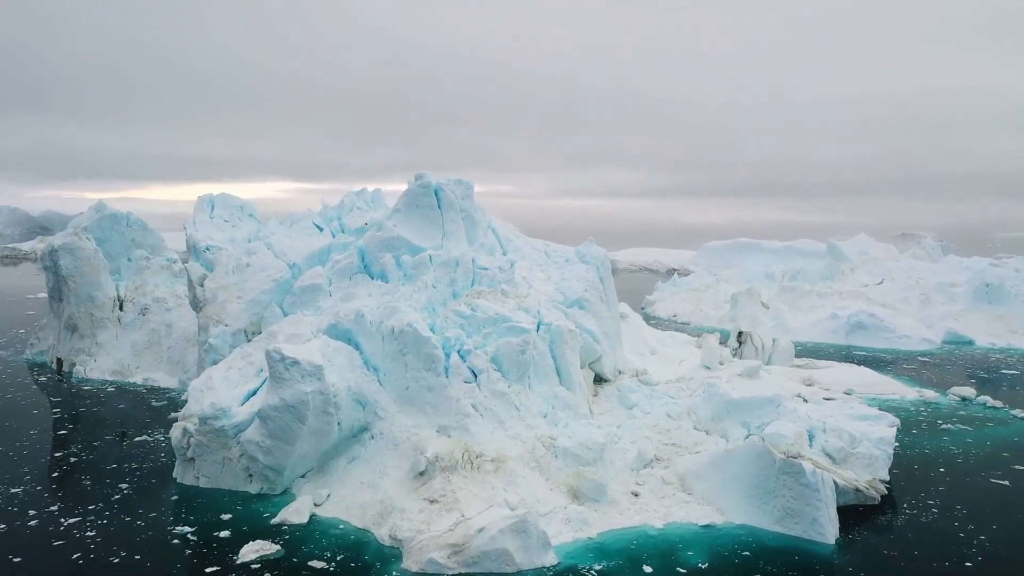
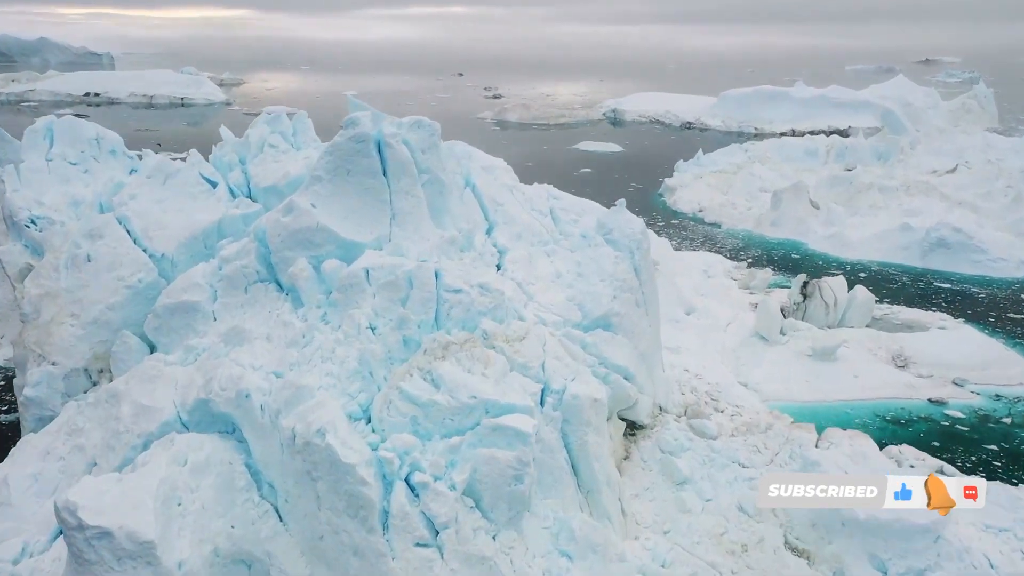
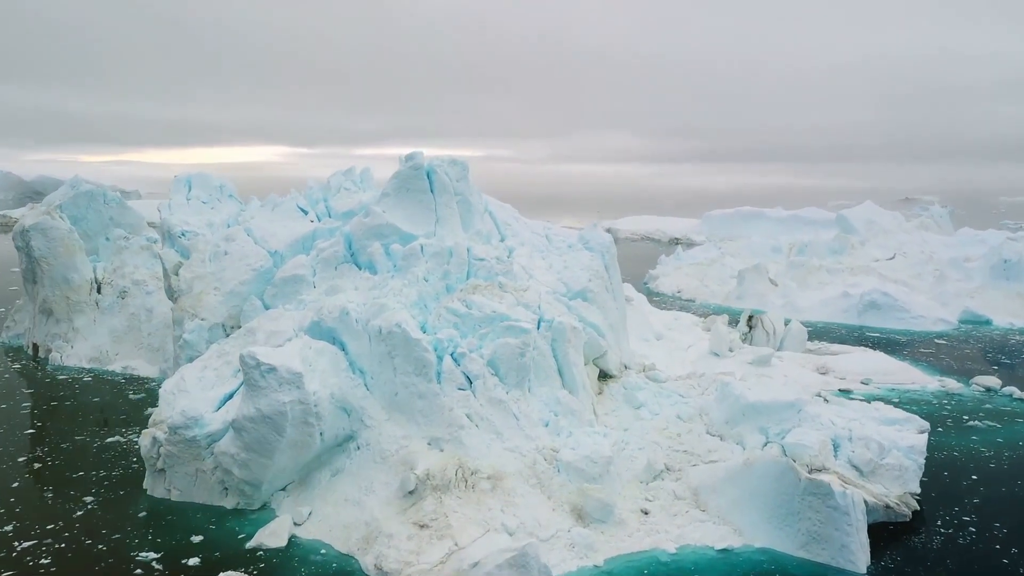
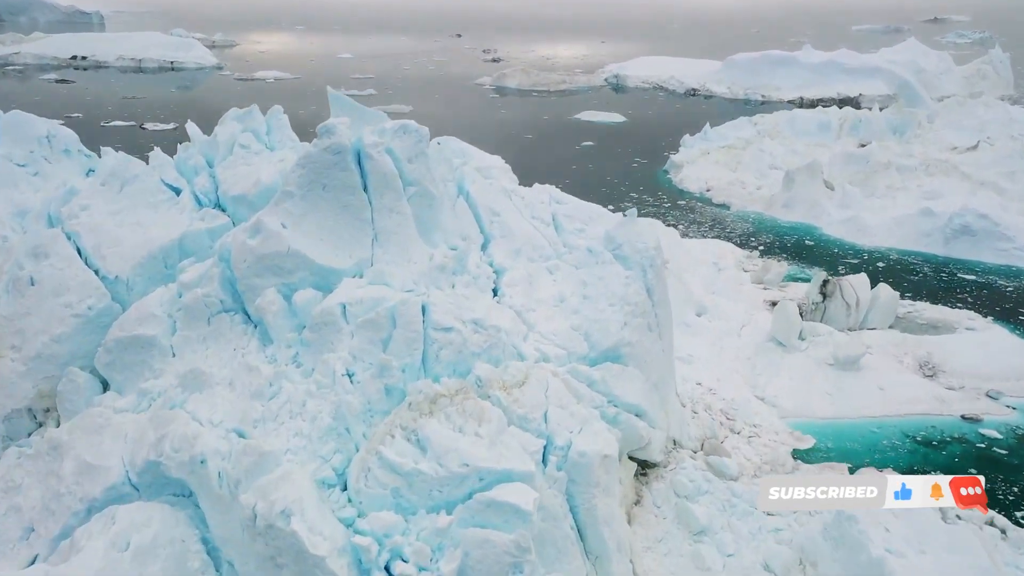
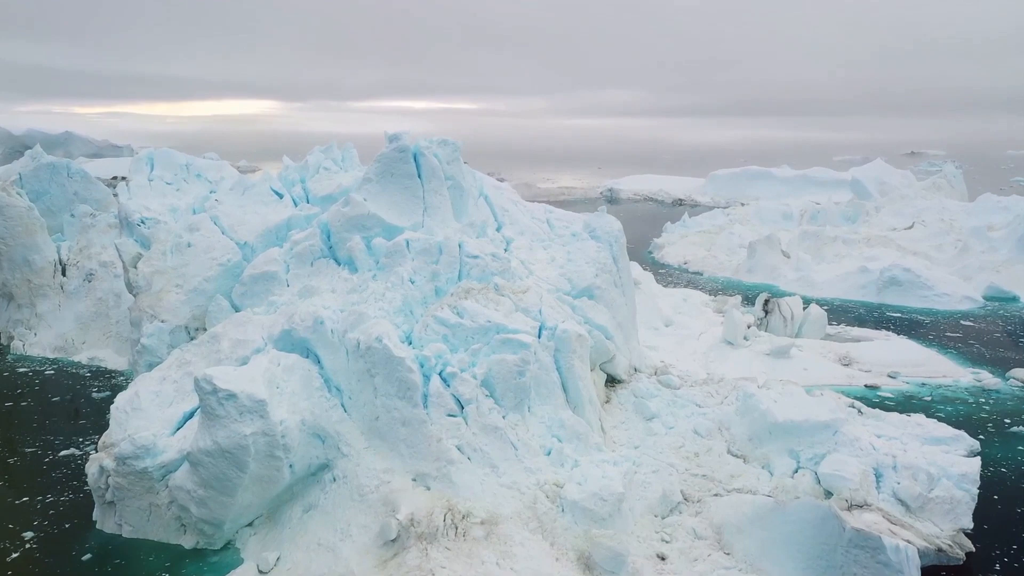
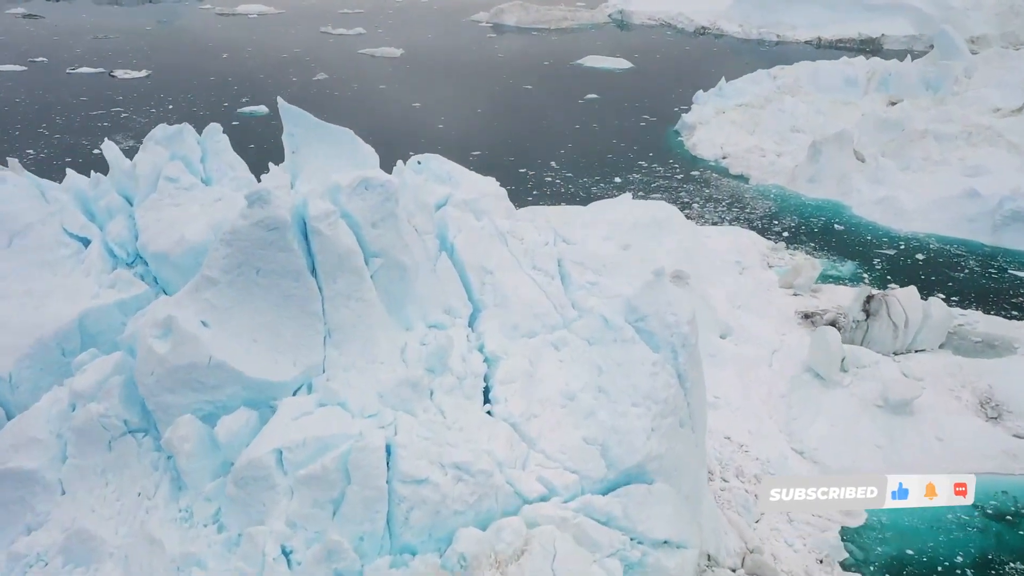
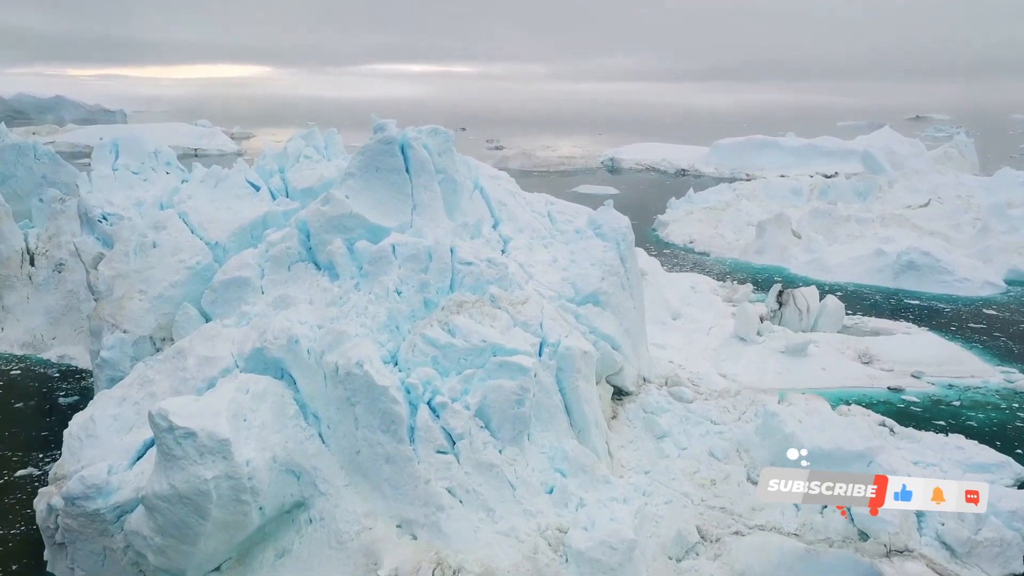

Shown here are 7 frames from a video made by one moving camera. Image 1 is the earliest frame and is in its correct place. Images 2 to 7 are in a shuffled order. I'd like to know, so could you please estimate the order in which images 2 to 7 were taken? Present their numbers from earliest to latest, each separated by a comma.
3, 5, 7, 2, 4, 6
